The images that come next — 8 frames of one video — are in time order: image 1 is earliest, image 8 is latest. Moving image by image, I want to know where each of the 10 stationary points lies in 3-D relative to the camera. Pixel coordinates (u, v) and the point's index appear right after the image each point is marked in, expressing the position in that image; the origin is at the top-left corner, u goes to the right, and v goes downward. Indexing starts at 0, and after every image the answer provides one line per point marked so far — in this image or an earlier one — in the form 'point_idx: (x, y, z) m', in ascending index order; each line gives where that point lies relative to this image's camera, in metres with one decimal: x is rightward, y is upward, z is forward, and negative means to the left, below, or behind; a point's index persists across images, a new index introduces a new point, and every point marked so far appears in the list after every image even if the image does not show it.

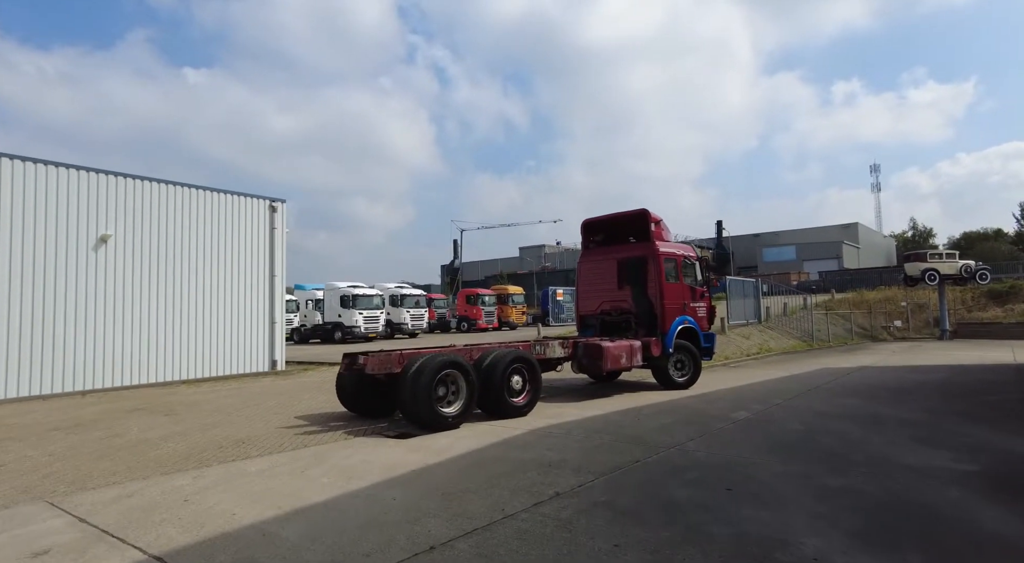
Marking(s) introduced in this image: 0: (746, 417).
0: (+3.4, -2.0, +9.1) m
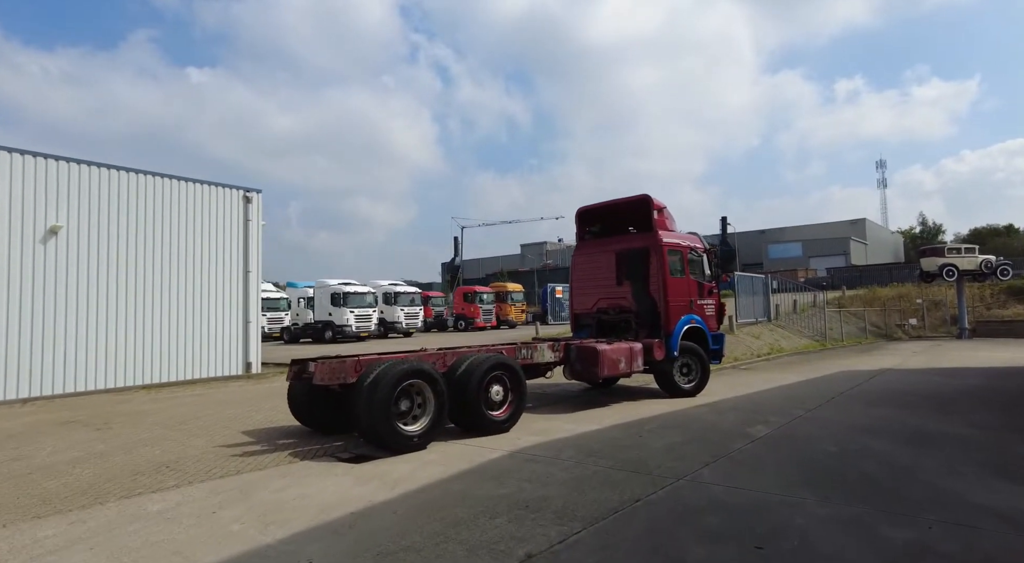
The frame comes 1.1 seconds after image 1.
0: (+3.2, -1.9, +7.7) m
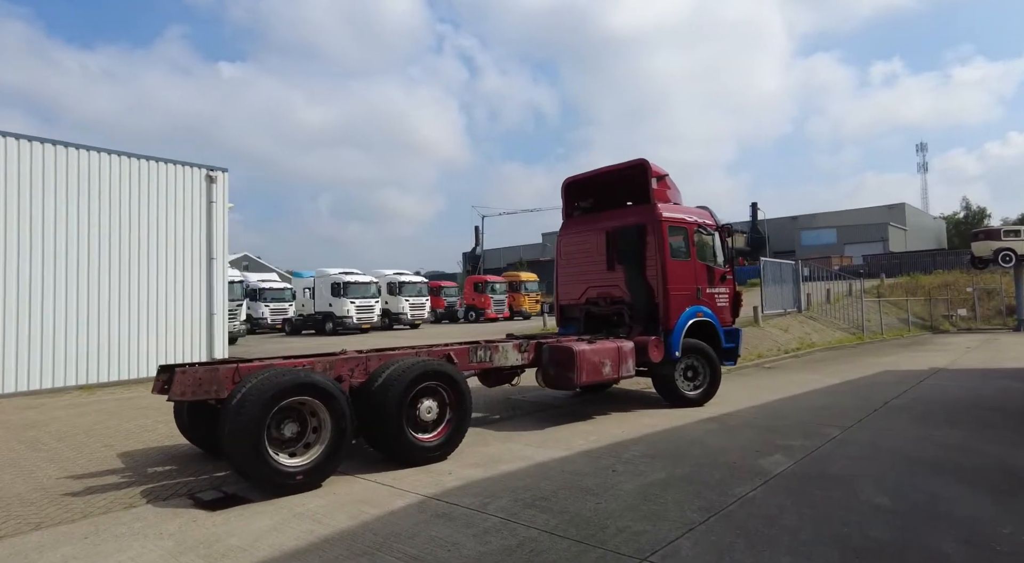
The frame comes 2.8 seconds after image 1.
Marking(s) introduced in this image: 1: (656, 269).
0: (+2.5, -1.7, +5.7) m
1: (+2.1, +0.2, +8.9) m
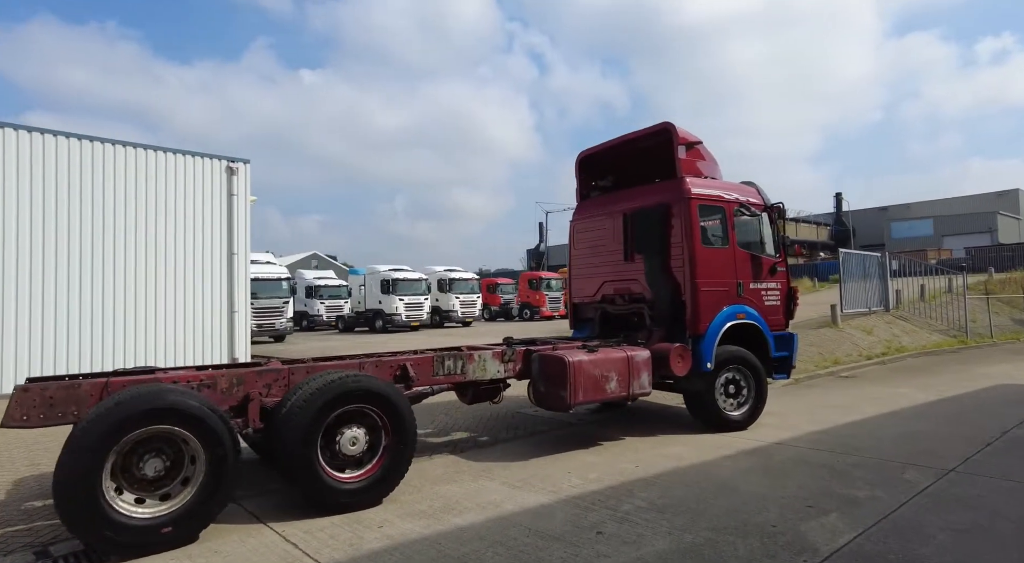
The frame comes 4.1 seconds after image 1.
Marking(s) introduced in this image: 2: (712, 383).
0: (+2.1, -1.7, +3.9) m
1: (+2.0, +0.3, +7.1) m
2: (+2.4, -1.2, +7.2) m
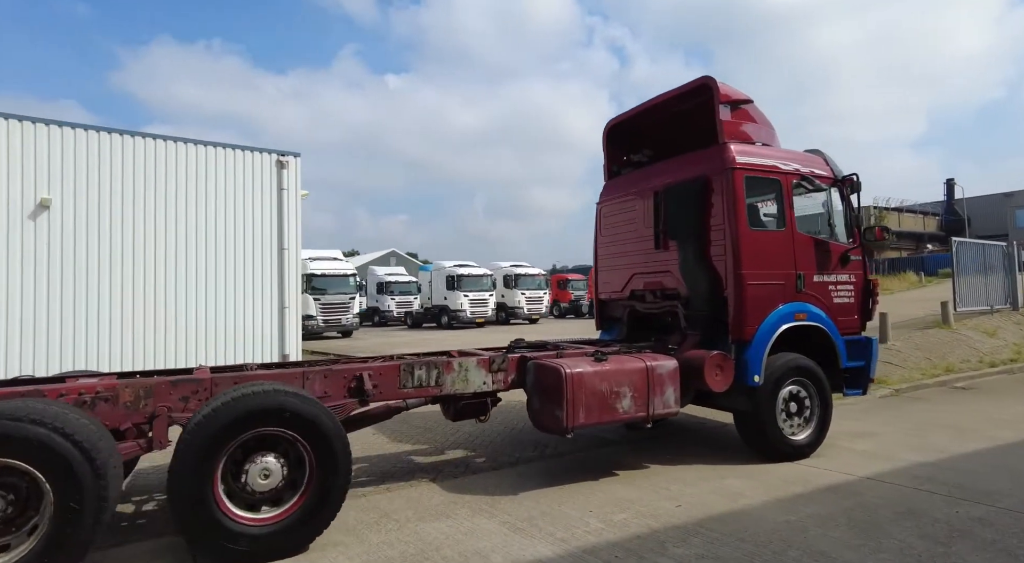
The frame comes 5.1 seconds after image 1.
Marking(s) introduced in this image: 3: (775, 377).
0: (+1.6, -1.6, +2.5) m
1: (+2.0, +0.3, +5.7) m
2: (+2.4, -1.1, +5.7) m
3: (+2.5, -0.9, +5.7) m
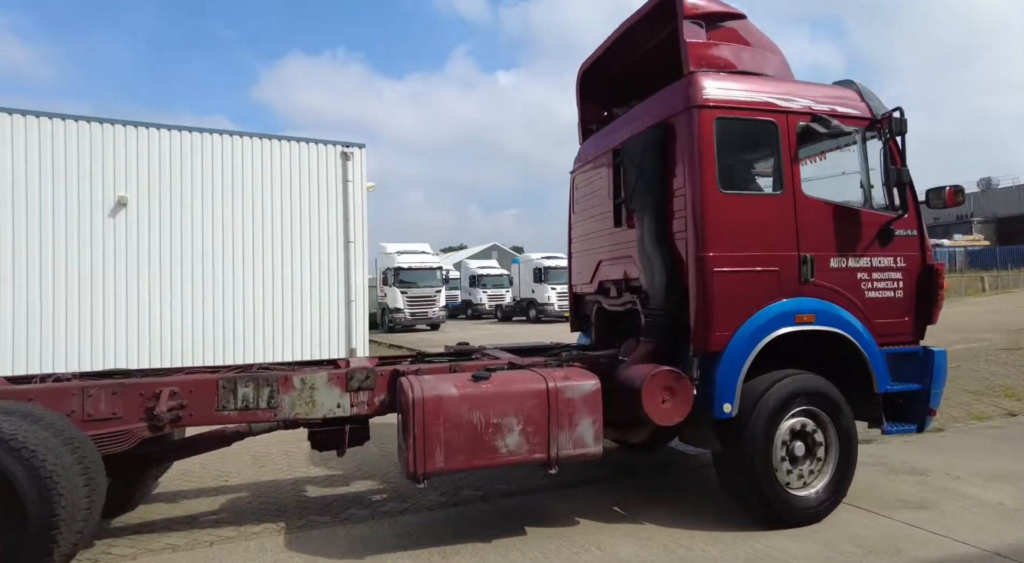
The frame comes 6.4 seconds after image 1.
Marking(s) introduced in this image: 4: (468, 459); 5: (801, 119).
0: (+0.2, -1.6, +1.0) m
1: (+1.1, +0.4, +4.0) m
2: (+1.6, -1.0, +3.9) m
3: (+1.7, -0.8, +3.9) m
4: (-0.2, -1.0, +3.5) m
5: (+2.0, +1.1, +4.1) m
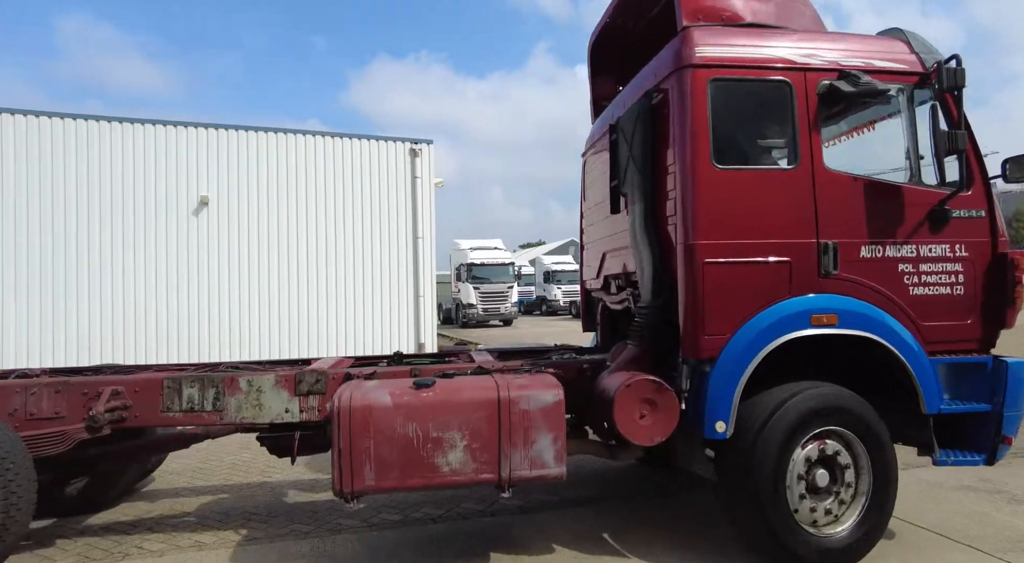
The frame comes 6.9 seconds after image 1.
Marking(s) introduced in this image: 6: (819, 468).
0: (-0.5, -1.6, +0.5) m
1: (+0.9, +0.4, +3.4) m
2: (+1.4, -1.0, +3.3) m
3: (+1.4, -0.8, +3.2) m
4: (-0.5, -1.0, +3.1) m
5: (+1.8, +1.1, +3.4) m
6: (+1.6, -1.0, +3.3) m
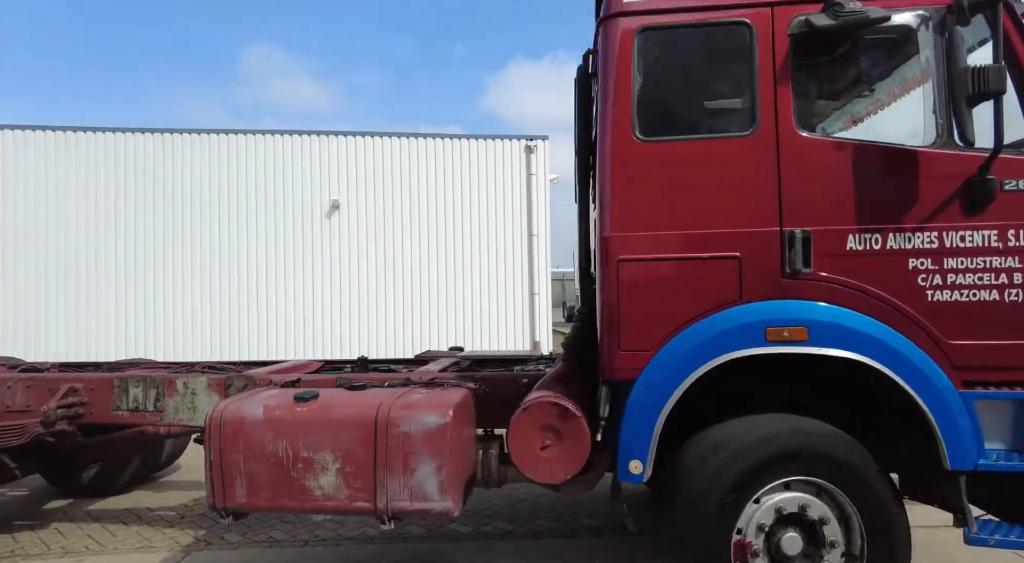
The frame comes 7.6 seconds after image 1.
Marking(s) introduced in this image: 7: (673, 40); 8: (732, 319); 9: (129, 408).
0: (-1.6, -1.6, +0.3) m
1: (+0.4, +0.4, +2.7) m
2: (+0.8, -1.0, +2.5) m
3: (+0.9, -0.8, +2.5) m
4: (-1.0, -1.0, +2.8) m
5: (+1.2, +1.1, +2.5) m
6: (+1.1, -1.0, +2.5) m
7: (+0.7, +1.0, +2.6) m
8: (+0.9, -0.2, +2.4) m
9: (-2.3, -0.7, +3.7) m
